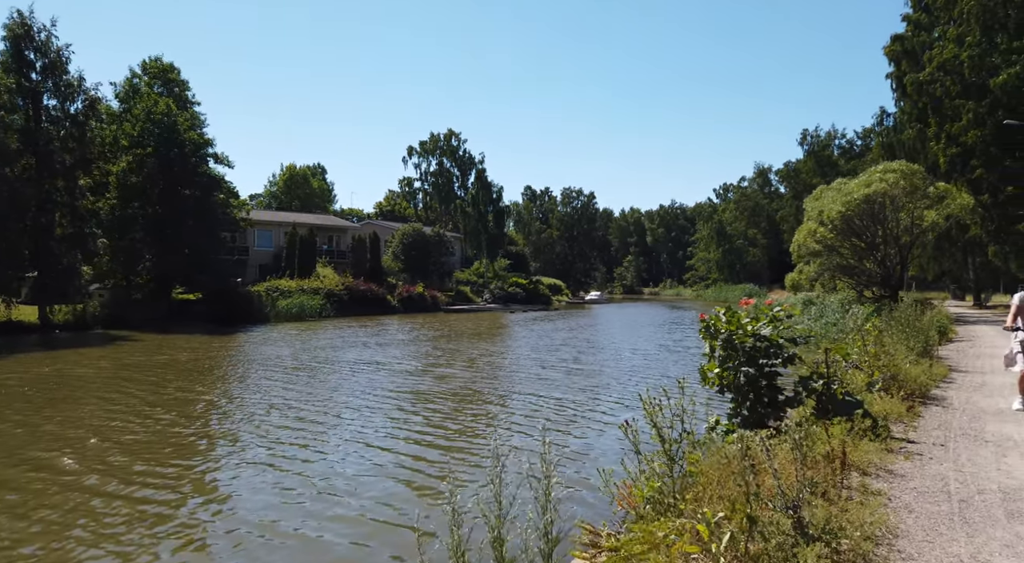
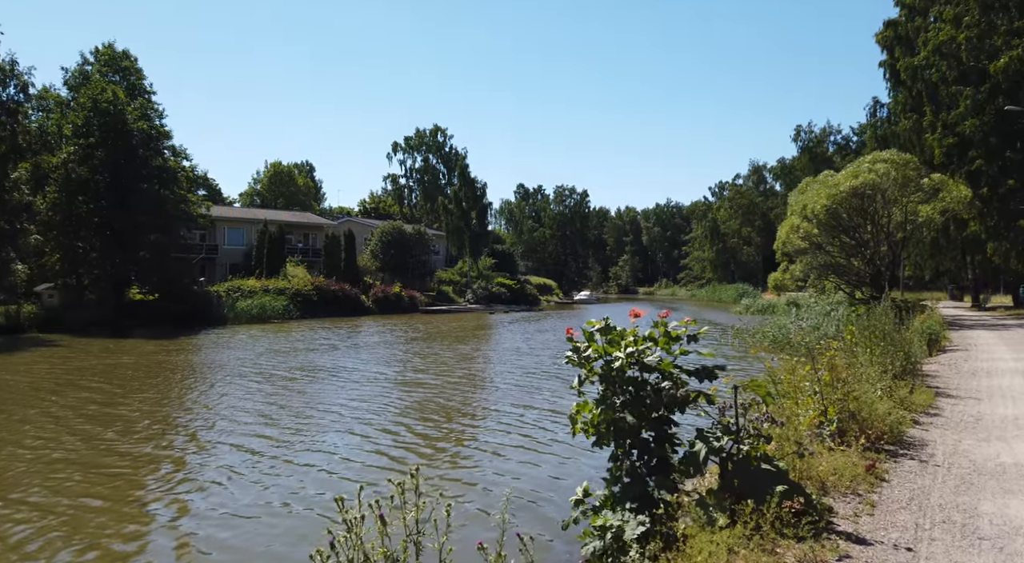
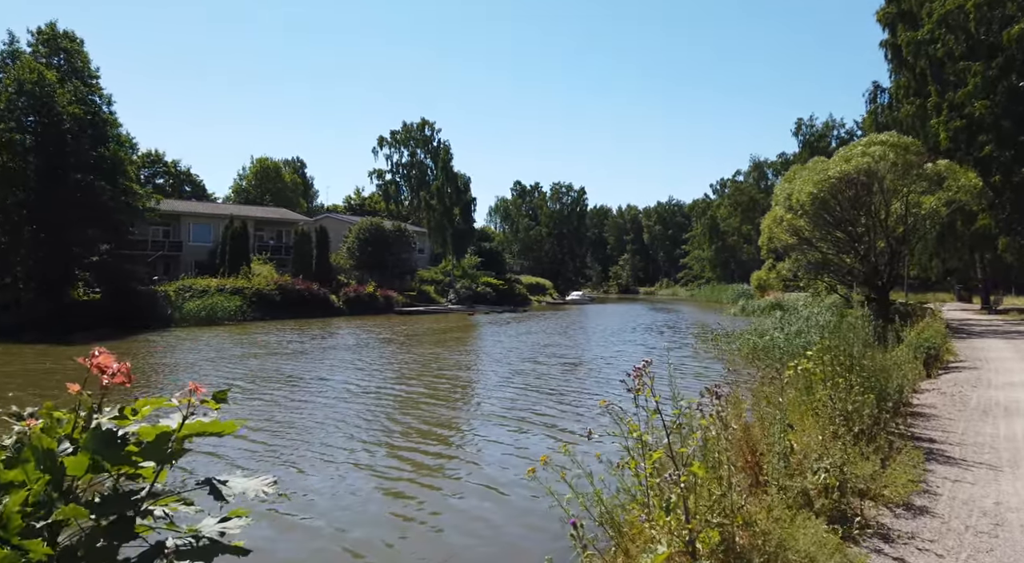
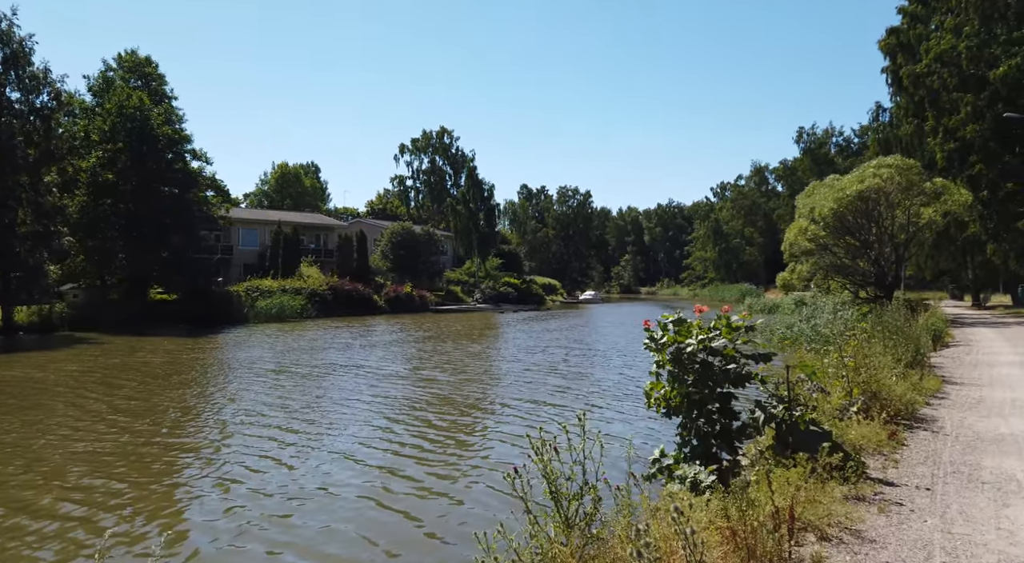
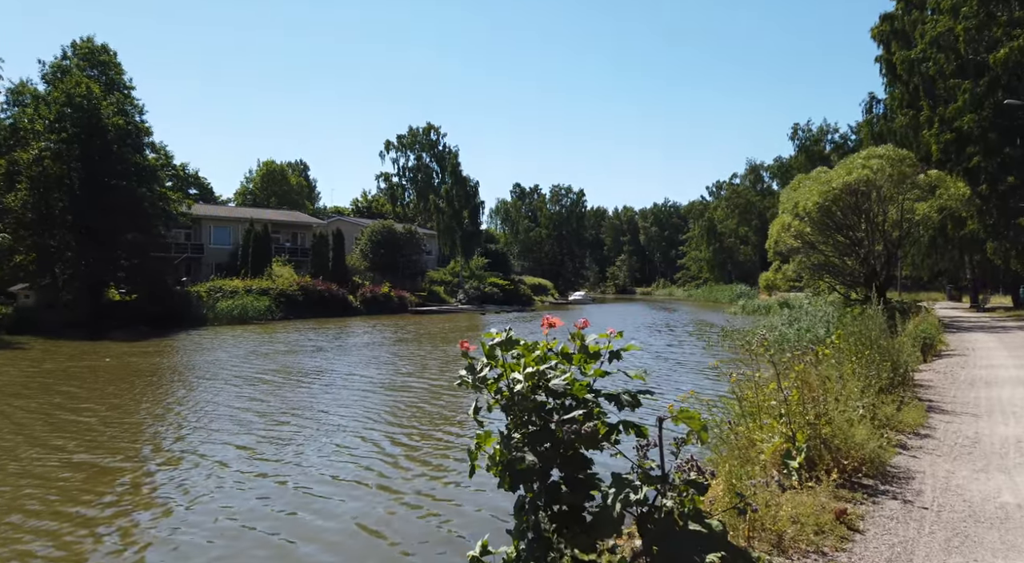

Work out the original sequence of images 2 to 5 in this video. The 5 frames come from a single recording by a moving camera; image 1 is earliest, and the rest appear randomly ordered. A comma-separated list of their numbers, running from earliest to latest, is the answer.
4, 2, 5, 3
